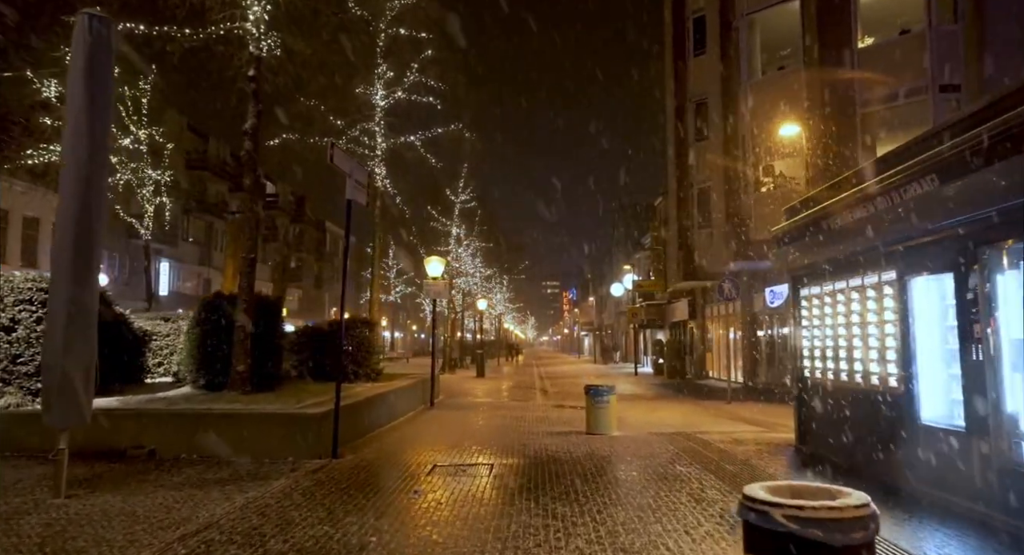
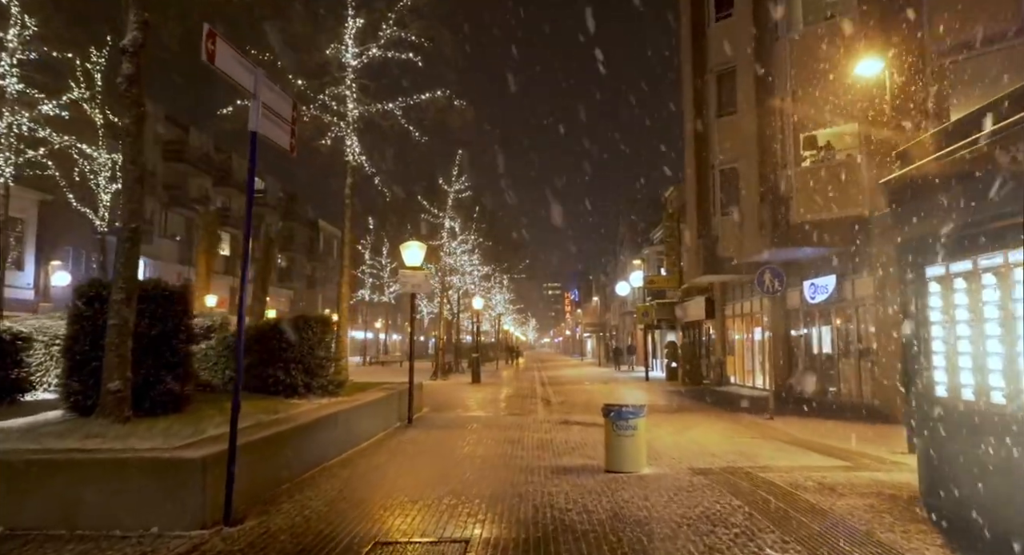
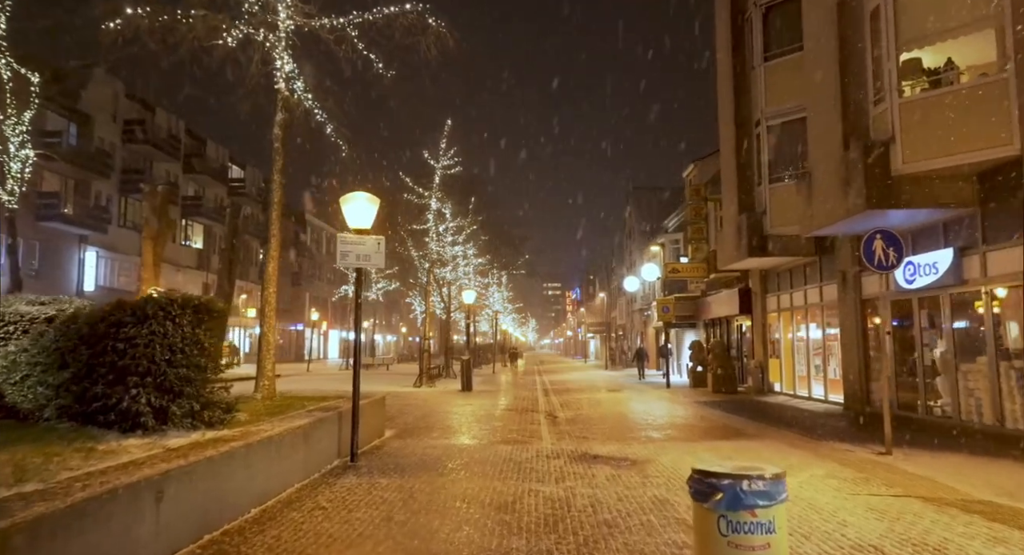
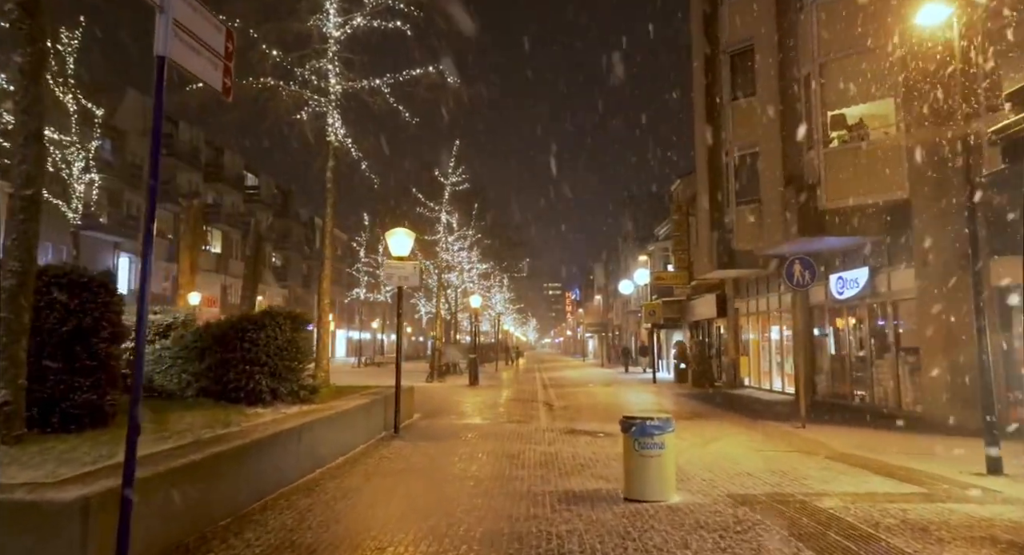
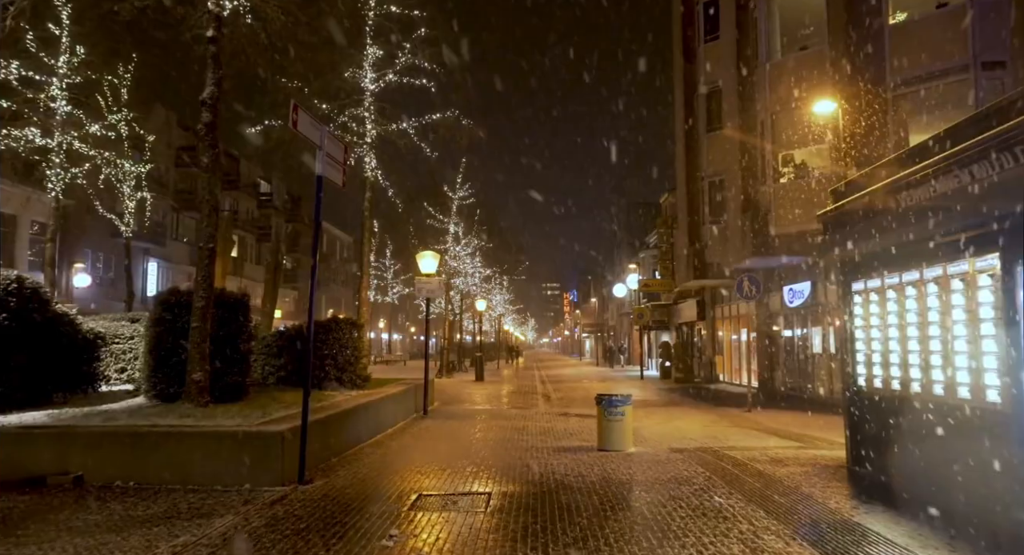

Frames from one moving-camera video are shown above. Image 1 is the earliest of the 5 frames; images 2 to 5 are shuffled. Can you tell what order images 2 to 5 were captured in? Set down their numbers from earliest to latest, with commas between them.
5, 2, 4, 3
